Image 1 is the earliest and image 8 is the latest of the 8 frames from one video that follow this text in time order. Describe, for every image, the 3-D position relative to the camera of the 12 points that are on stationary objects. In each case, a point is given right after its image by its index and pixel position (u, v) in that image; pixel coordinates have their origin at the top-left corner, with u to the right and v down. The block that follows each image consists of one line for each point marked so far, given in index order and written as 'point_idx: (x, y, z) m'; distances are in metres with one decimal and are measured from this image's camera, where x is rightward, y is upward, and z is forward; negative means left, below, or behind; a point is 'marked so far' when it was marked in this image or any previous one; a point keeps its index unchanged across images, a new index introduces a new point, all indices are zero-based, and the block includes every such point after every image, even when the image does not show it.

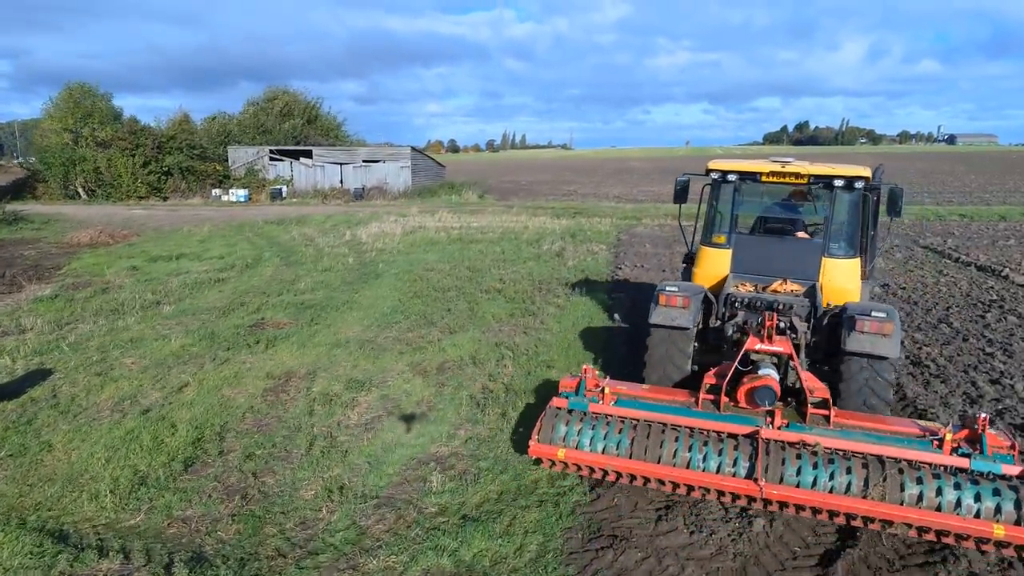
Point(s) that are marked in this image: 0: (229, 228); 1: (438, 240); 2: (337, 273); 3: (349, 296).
0: (-7.9, +1.7, +18.8) m
1: (-1.8, +1.2, +16.6) m
2: (-3.3, +0.3, +12.4) m
3: (-2.6, -0.1, +10.5) m
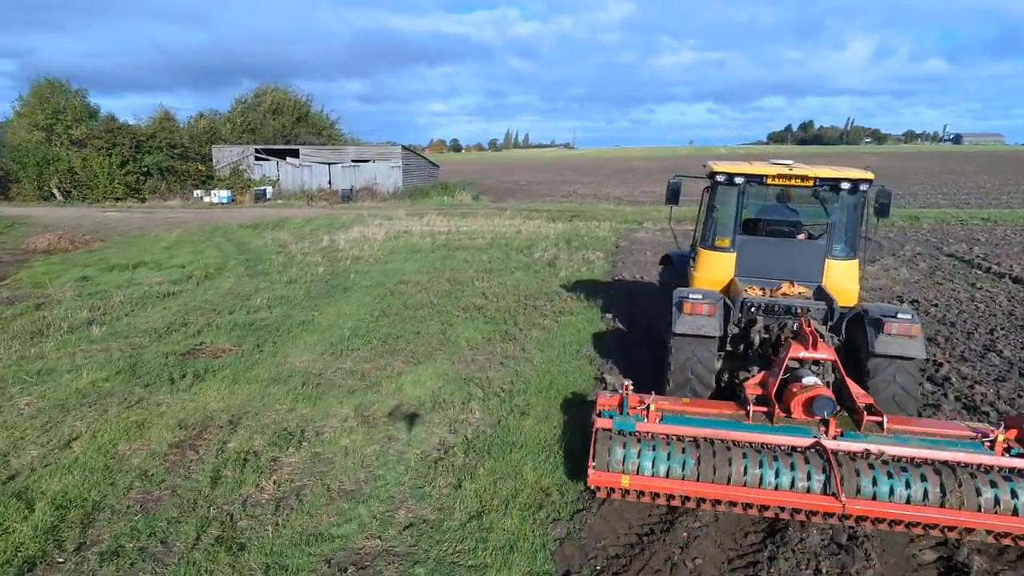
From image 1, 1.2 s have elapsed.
0: (-8.1, +1.5, +17.6) m
1: (-2.1, +1.0, +15.3) m
2: (-3.6, 0.0, +11.2) m
3: (-2.8, -0.4, +9.2) m
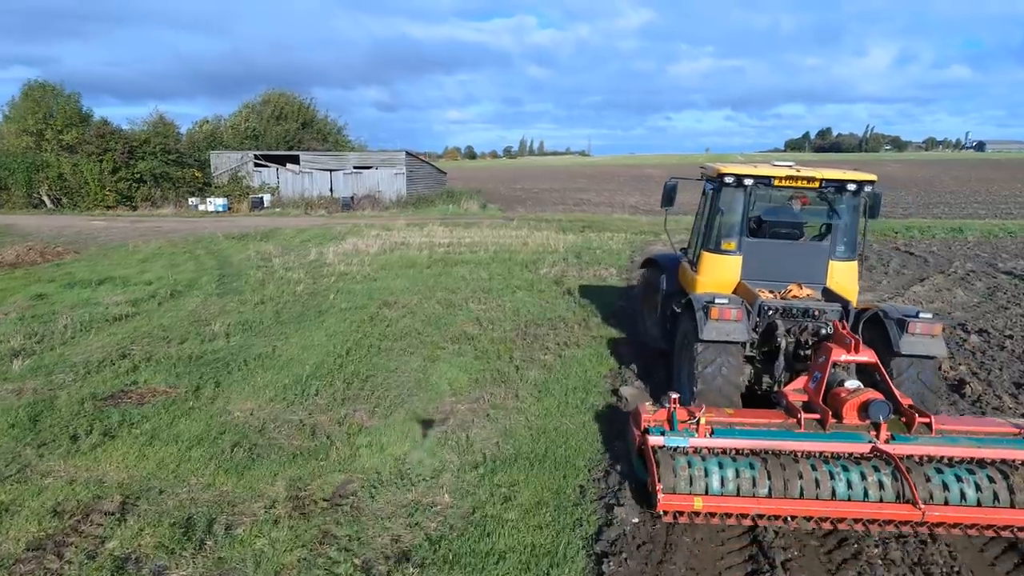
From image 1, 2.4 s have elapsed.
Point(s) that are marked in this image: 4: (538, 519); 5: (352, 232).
0: (-7.9, +1.1, +16.4) m
1: (-2.0, +0.6, +14.0) m
2: (-3.6, -0.3, +9.9) m
3: (-2.9, -0.7, +7.9) m
4: (+0.2, -1.4, +4.2) m
5: (-4.3, +1.5, +17.9) m
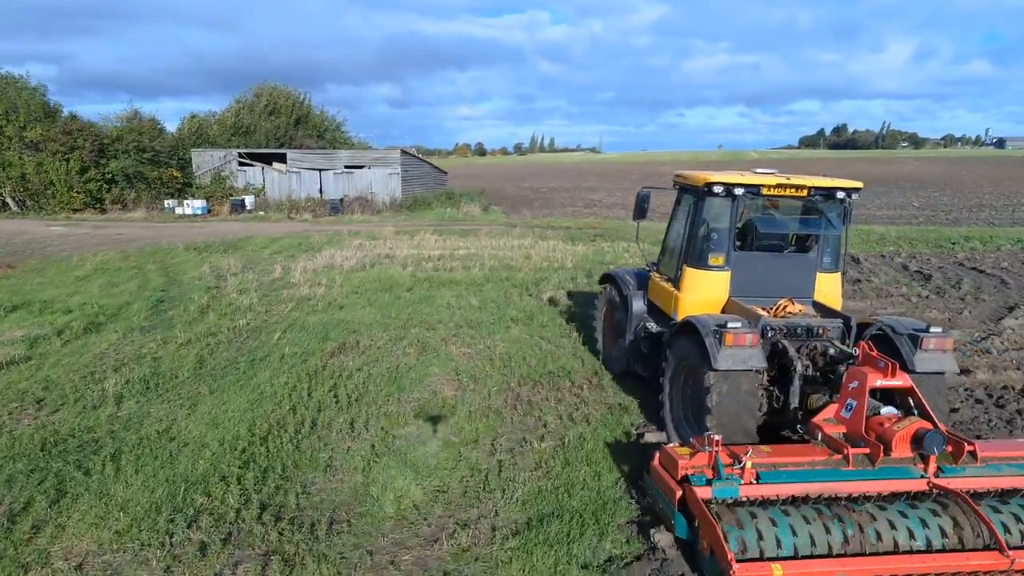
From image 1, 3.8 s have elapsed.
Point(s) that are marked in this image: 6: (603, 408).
0: (-7.9, +0.7, +14.3) m
1: (-2.0, +0.2, +11.9) m
2: (-3.7, -0.7, +7.8) m
3: (-3.0, -1.2, +5.8) m
4: (0.0, -1.9, +2.0) m
5: (-4.2, +1.1, +15.8) m
6: (+0.9, -1.1, +6.3) m
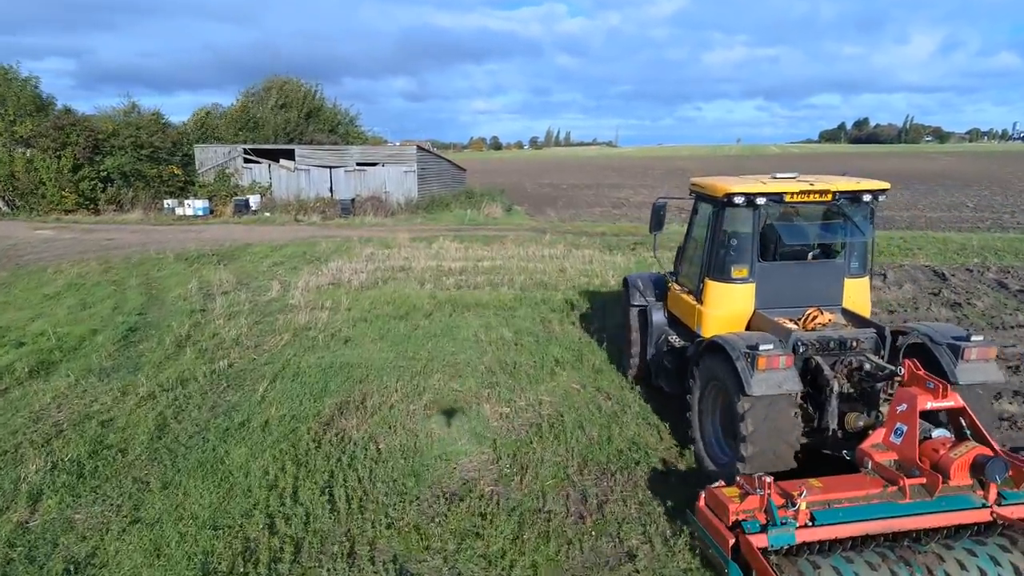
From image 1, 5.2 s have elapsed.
0: (-7.3, +0.4, +12.7) m
1: (-1.5, -0.2, +10.1) m
2: (-3.2, -1.1, +6.0) m
3: (-2.6, -1.6, +4.0) m
4: (+0.3, -2.4, +0.2) m
5: (-3.6, +0.8, +14.0) m
6: (+1.3, -1.5, +4.5) m
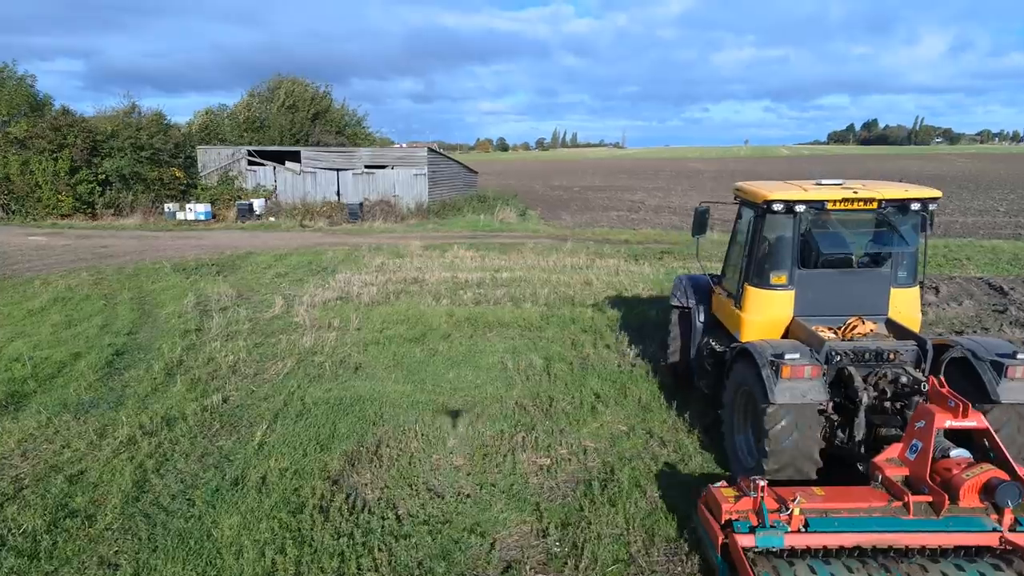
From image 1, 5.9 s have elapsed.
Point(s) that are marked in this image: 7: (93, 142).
0: (-6.9, +0.2, +11.8) m
1: (-1.1, -0.4, +9.2) m
2: (-2.9, -1.3, +5.1) m
3: (-2.3, -1.8, +3.1) m
4: (+0.6, -2.6, -0.7) m
5: (-3.2, +0.6, +13.1) m
6: (+1.6, -1.7, +3.6) m
7: (-12.4, +4.3, +19.8) m
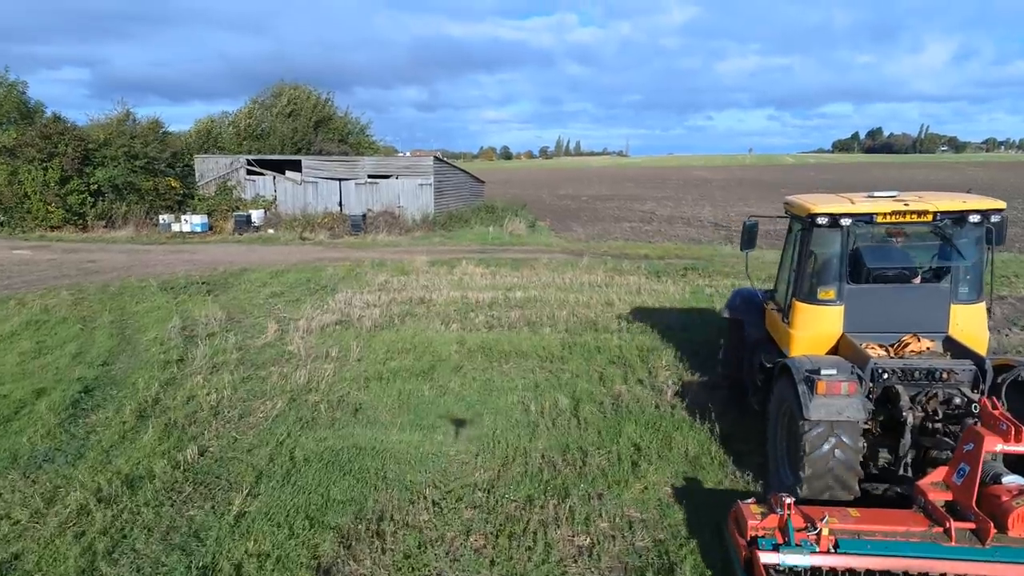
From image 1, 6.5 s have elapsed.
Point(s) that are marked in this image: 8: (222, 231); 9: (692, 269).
0: (-6.7, -0.1, +10.9) m
1: (-0.9, -0.7, +8.2) m
2: (-2.7, -1.6, +4.2) m
3: (-2.1, -2.0, +2.2) m
4: (+0.7, -2.8, -1.7) m
5: (-3.0, +0.2, +12.2) m
6: (+1.8, -2.0, +2.6) m
7: (-12.1, +3.9, +19.0) m
8: (-8.3, +1.6, +19.1) m
9: (+3.6, +0.4, +13.5) m
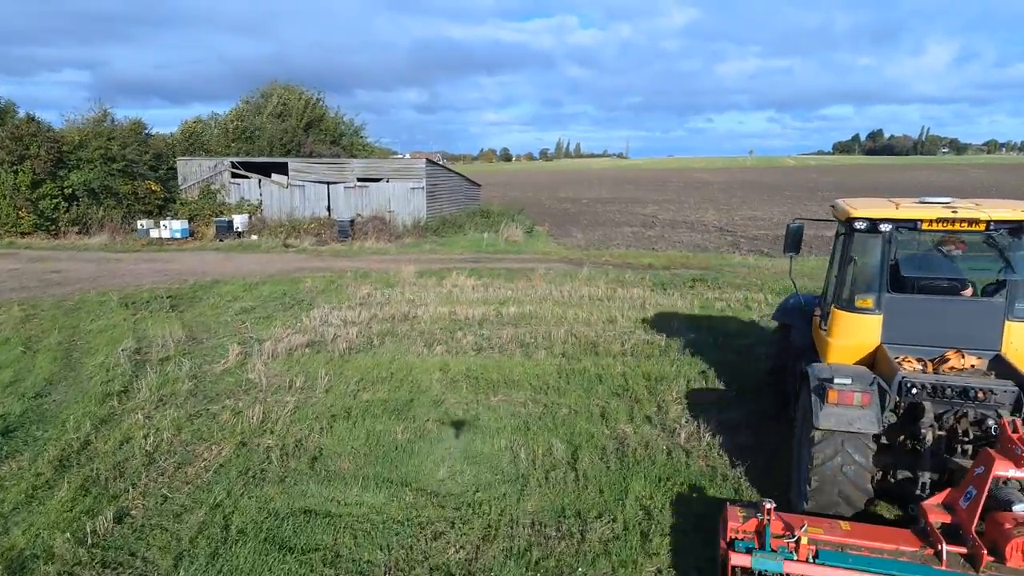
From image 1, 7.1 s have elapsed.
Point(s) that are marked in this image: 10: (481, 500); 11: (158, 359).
0: (-6.8, -0.4, +9.9) m
1: (-1.0, -0.9, +7.3) m
2: (-2.8, -1.8, +3.2) m
3: (-2.2, -2.2, +1.2) m
4: (+0.6, -3.0, -2.6) m
5: (-3.1, 0.0, +11.3) m
6: (+1.7, -2.2, +1.6) m
7: (-12.2, +3.6, +18.0) m
8: (-8.4, +1.4, +18.2) m
9: (+3.5, +0.1, +12.5) m
10: (-0.2, -1.5, +4.7) m
11: (-4.1, -0.8, +7.8) m
